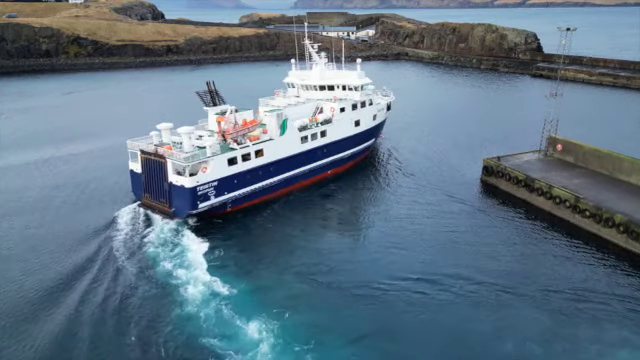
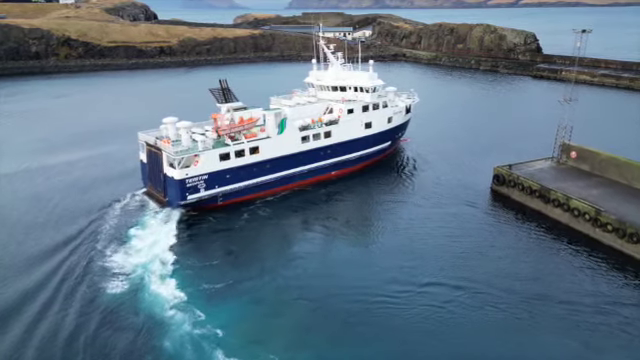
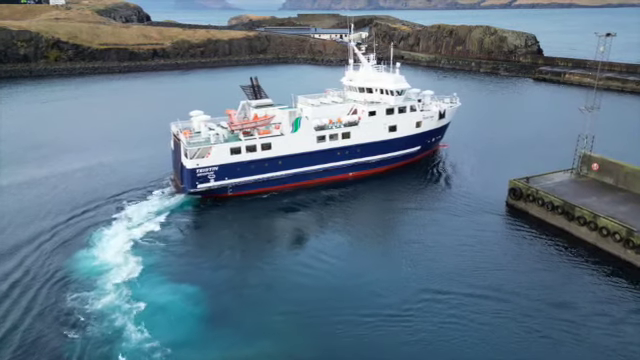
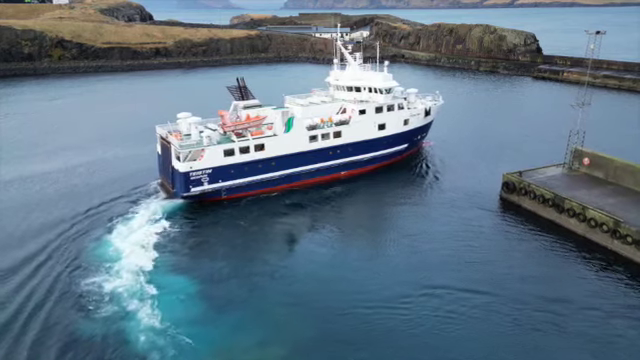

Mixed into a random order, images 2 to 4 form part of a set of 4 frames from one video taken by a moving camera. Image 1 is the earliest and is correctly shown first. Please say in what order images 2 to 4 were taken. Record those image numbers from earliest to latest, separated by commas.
2, 4, 3
